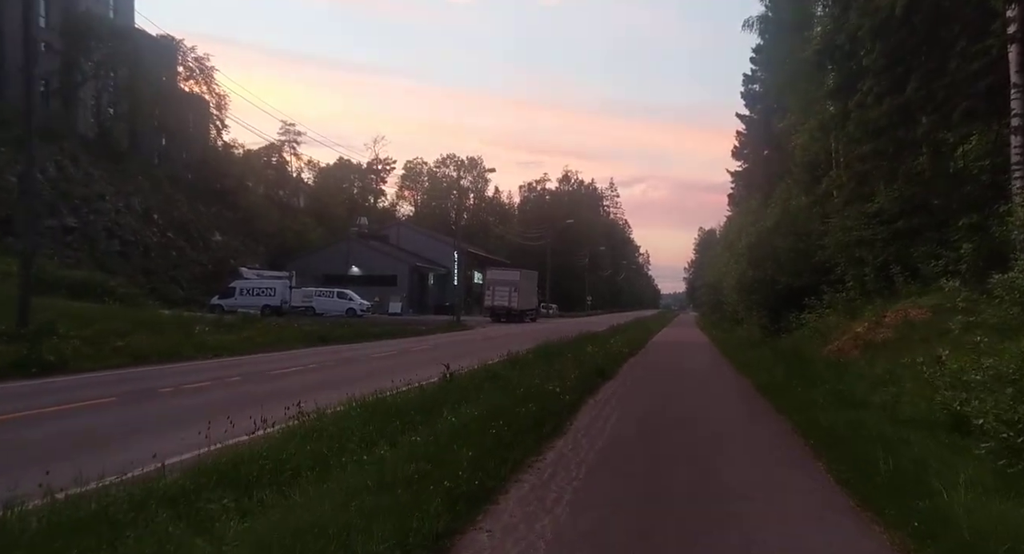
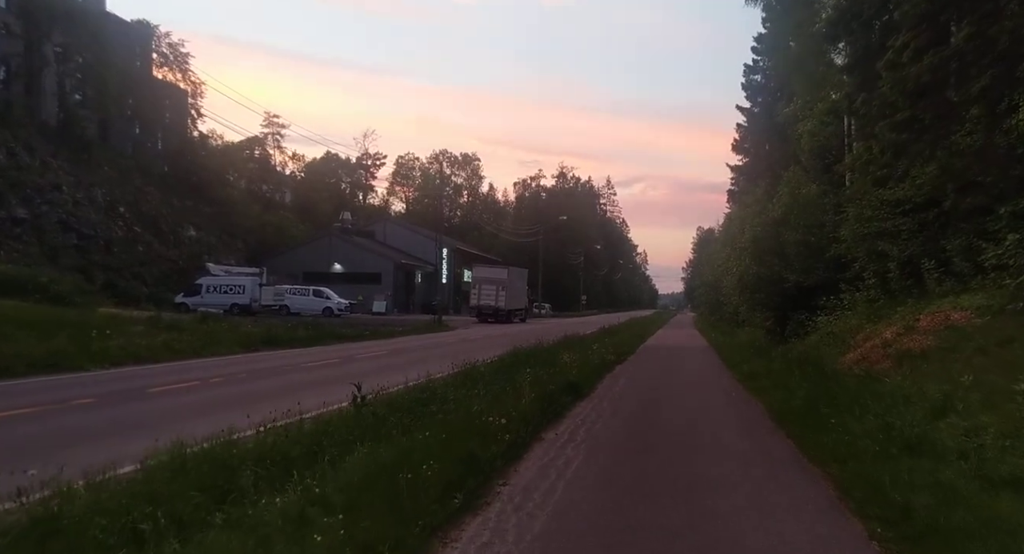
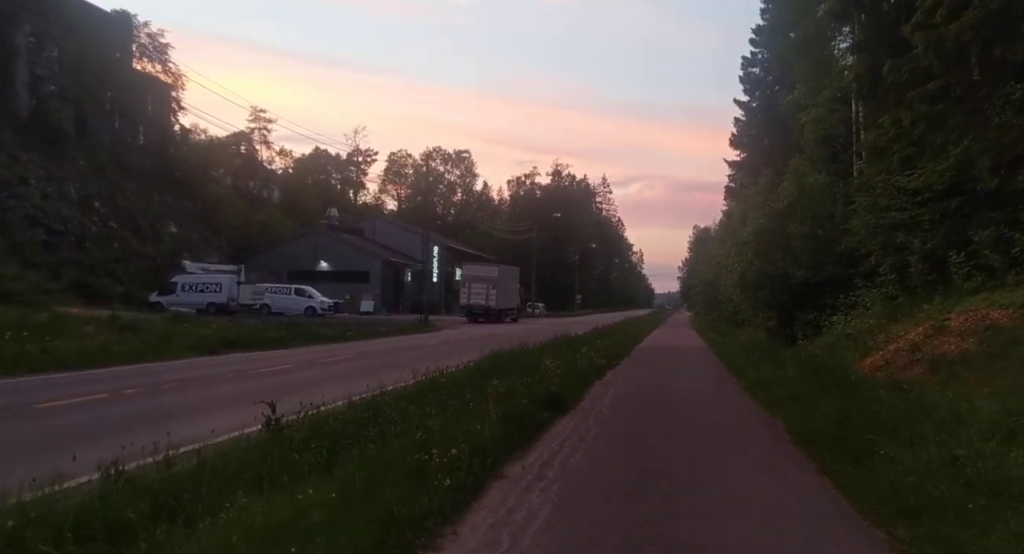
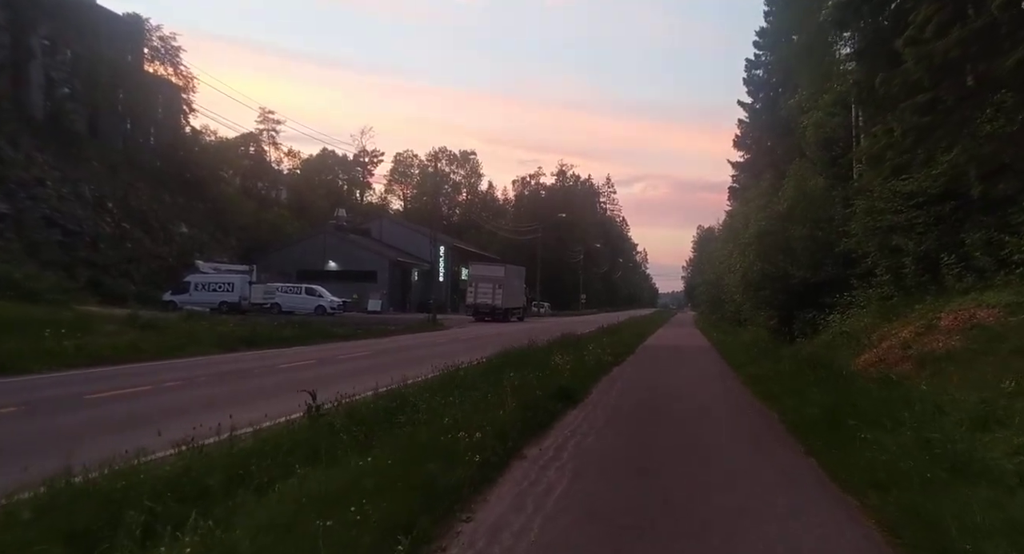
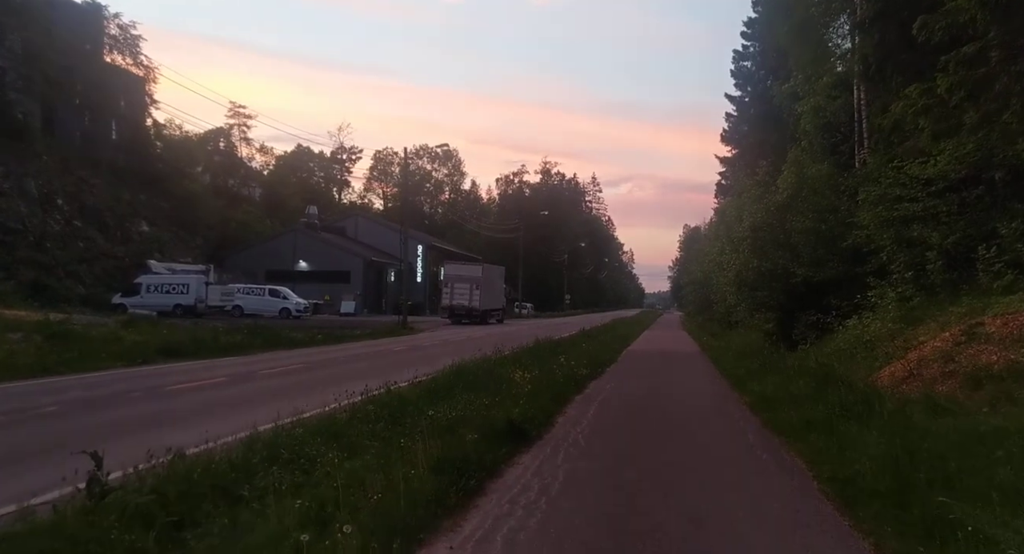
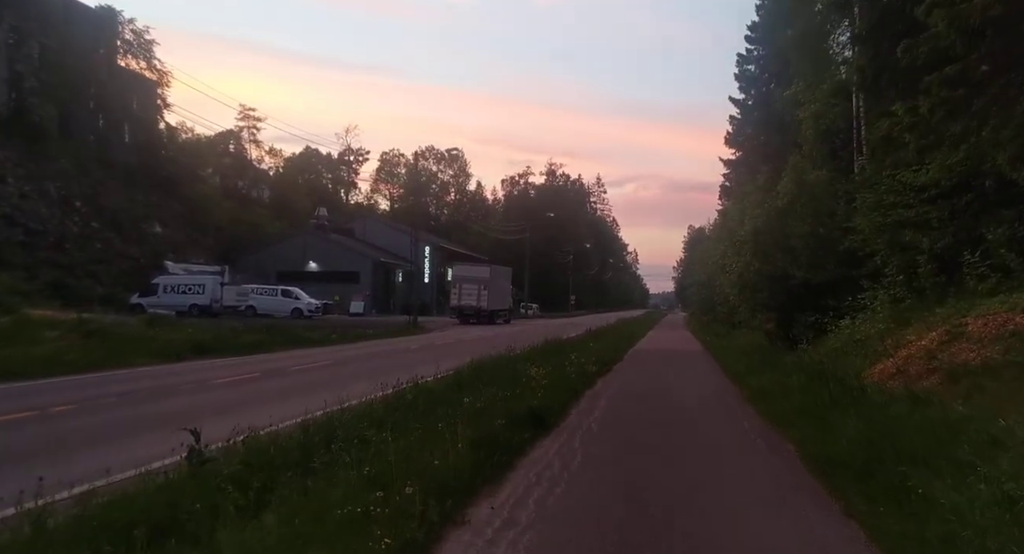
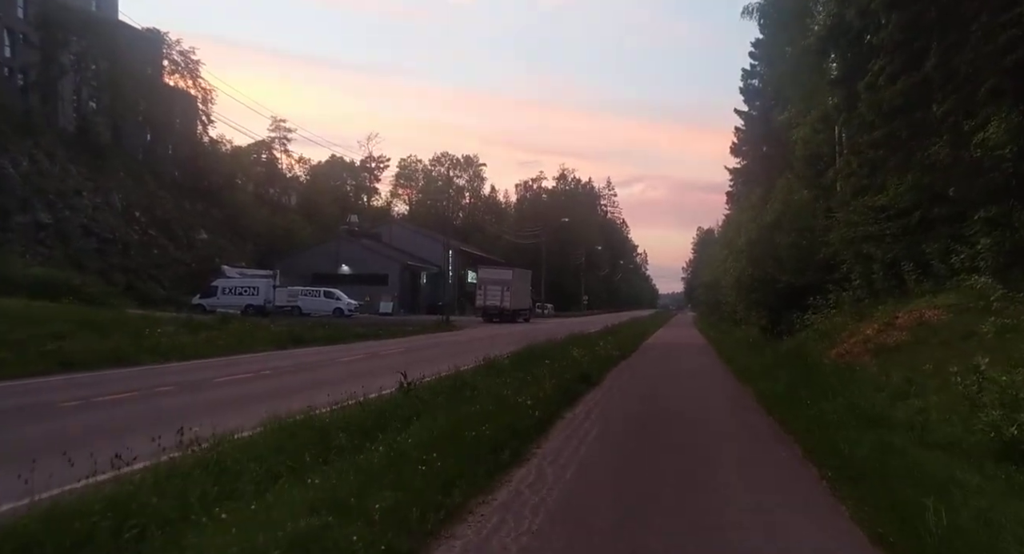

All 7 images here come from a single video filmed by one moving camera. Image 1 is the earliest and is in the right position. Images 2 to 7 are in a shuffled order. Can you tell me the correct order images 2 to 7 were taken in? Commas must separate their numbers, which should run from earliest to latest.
7, 2, 4, 3, 6, 5
